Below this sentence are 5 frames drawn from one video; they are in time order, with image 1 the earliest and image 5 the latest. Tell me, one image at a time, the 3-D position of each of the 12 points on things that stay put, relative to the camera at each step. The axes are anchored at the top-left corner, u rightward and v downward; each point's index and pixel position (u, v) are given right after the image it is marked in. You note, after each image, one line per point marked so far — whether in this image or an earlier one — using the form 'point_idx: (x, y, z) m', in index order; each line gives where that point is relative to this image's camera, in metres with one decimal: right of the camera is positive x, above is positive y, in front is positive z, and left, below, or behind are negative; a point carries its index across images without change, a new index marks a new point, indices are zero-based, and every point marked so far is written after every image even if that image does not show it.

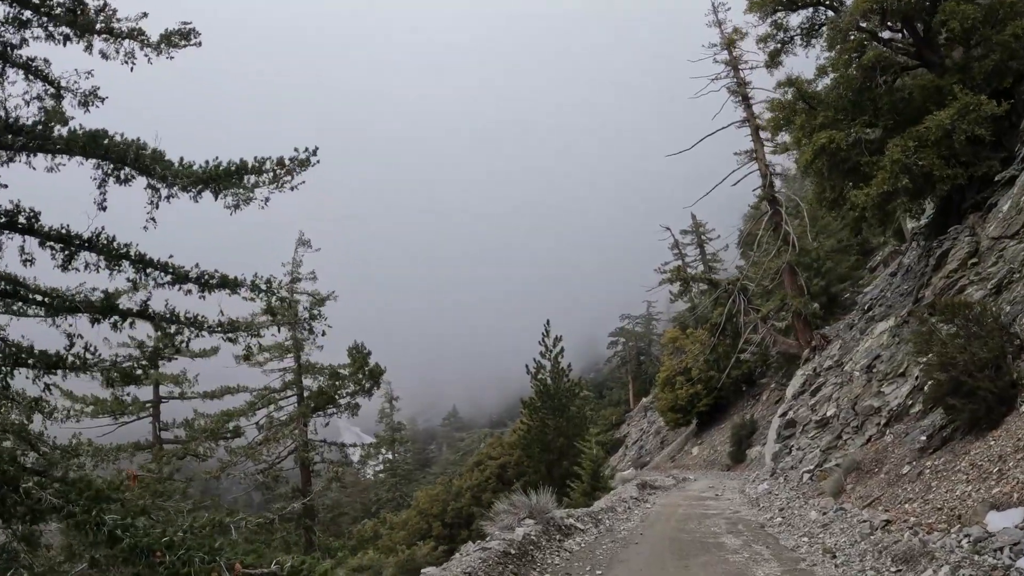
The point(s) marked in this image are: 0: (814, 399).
0: (+7.2, -2.6, +13.0) m
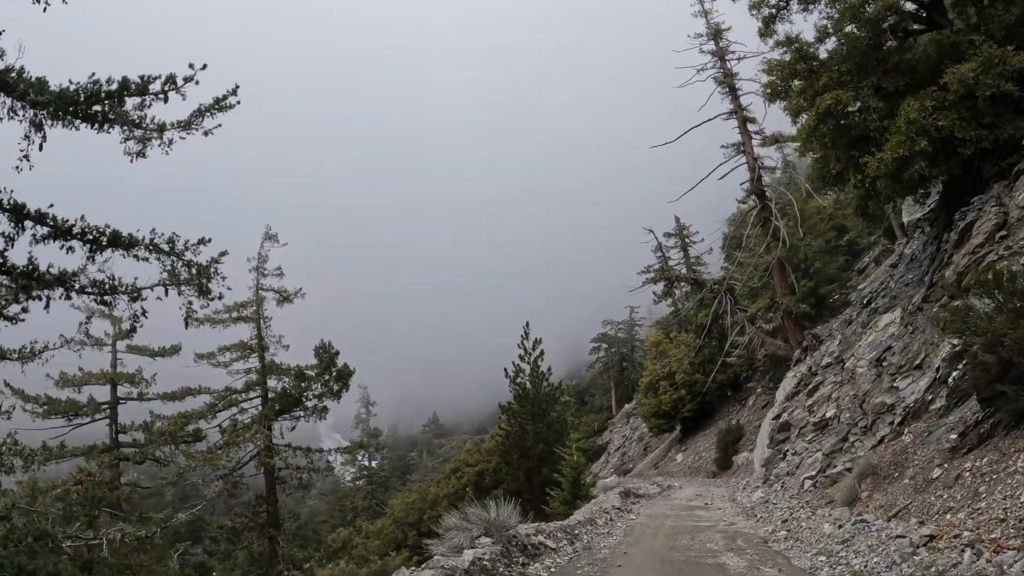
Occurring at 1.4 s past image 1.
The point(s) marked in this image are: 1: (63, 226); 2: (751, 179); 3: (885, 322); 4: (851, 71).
0: (+6.5, -2.5, +12.0) m
1: (-4.6, +0.6, +5.6) m
2: (+8.4, +3.9, +19.5) m
3: (+6.8, -0.6, +10.0) m
4: (+5.5, +3.5, +8.8) m
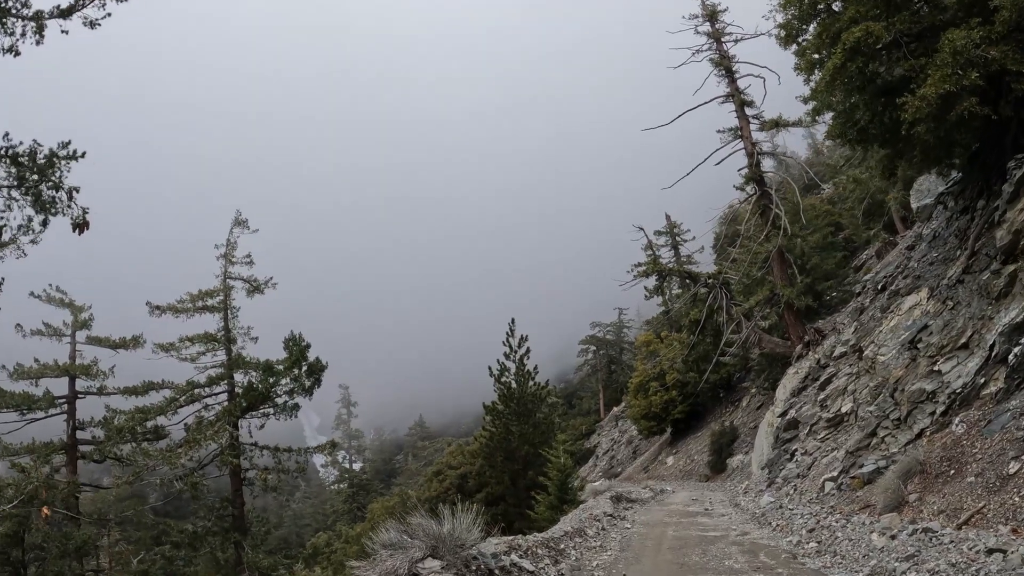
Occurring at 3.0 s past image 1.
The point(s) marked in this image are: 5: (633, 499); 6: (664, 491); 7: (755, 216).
0: (+6.1, -2.1, +10.9) m
1: (-4.8, +1.1, +4.3) m
2: (+7.9, +4.2, +18.5) m
3: (+6.5, -0.3, +8.9) m
4: (+5.2, +3.9, +7.7) m
5: (+2.8, -4.8, +12.6) m
6: (+4.1, -5.5, +14.9) m
7: (+8.3, +2.5, +18.8) m
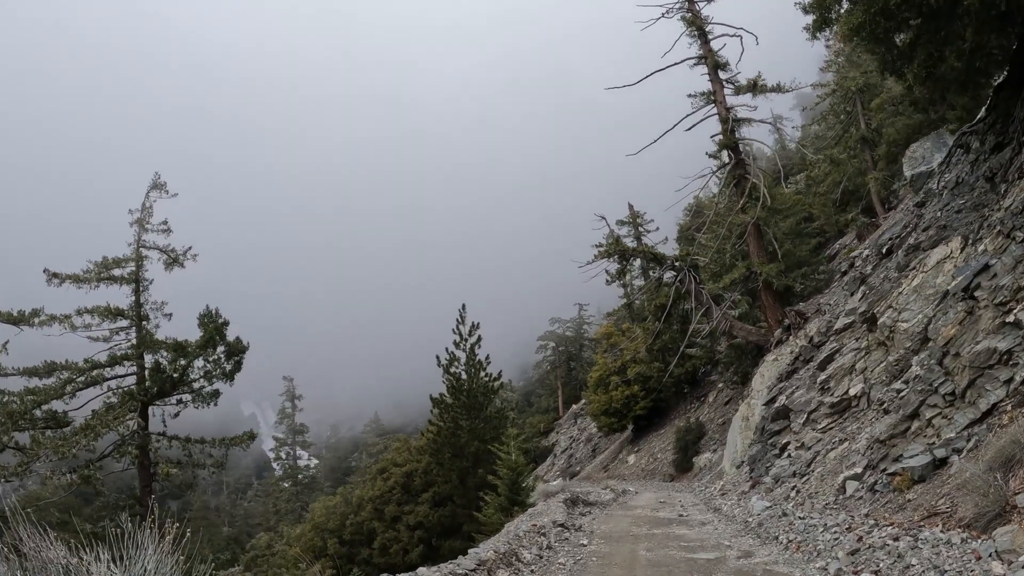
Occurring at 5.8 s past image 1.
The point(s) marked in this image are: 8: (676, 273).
0: (+5.0, -1.5, +9.1) m
1: (-5.4, +2.0, +1.8) m
2: (+6.5, +4.8, +16.7) m
3: (+5.6, +0.4, +7.1) m
4: (+4.5, +4.5, +5.8) m
5: (+1.5, -4.1, +10.5) m
6: (+2.7, -4.8, +12.9) m
7: (+6.8, +3.1, +17.1) m
8: (+5.6, +0.6, +18.6) m
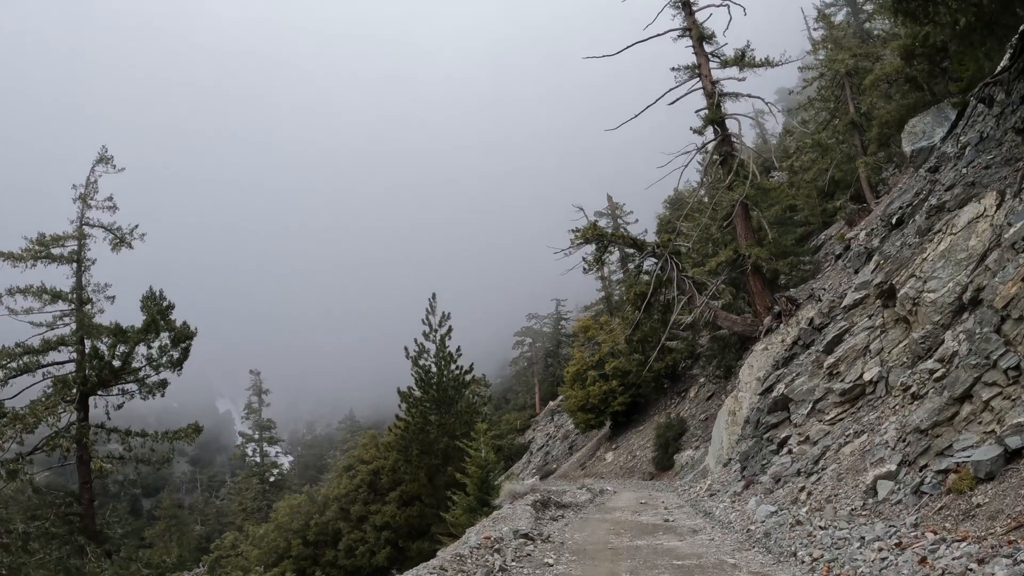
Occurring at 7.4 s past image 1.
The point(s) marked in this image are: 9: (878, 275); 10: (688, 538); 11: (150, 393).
0: (+4.5, -1.1, +8.0) m
1: (-5.6, +2.5, +0.3) m
2: (+5.8, +5.2, +15.7) m
3: (+5.1, +0.7, +6.0) m
4: (+4.1, +4.9, +4.7) m
5: (+0.9, -3.7, +9.3) m
6: (+2.0, -4.4, +11.8) m
7: (+6.0, +3.5, +16.1) m
8: (+4.8, +1.0, +17.5) m
9: (+5.1, +0.1, +7.7) m
10: (+1.9, -2.7, +5.8) m
11: (-12.3, -3.6, +18.5) m
